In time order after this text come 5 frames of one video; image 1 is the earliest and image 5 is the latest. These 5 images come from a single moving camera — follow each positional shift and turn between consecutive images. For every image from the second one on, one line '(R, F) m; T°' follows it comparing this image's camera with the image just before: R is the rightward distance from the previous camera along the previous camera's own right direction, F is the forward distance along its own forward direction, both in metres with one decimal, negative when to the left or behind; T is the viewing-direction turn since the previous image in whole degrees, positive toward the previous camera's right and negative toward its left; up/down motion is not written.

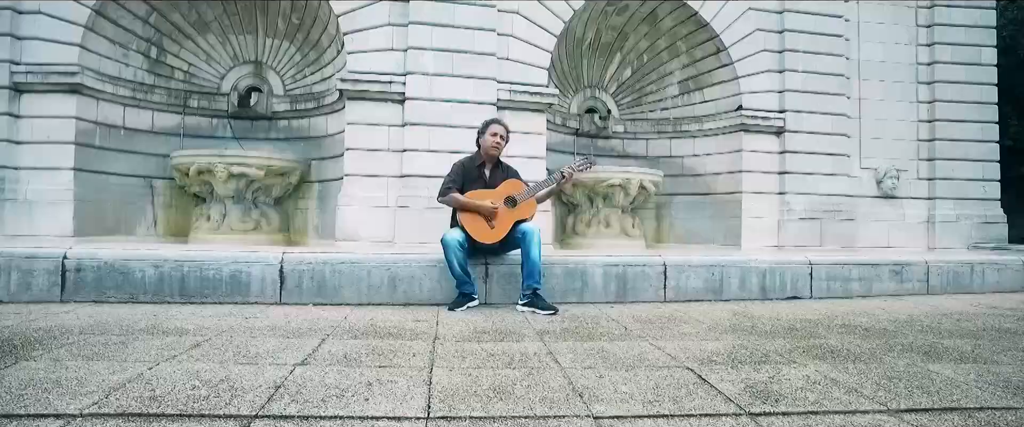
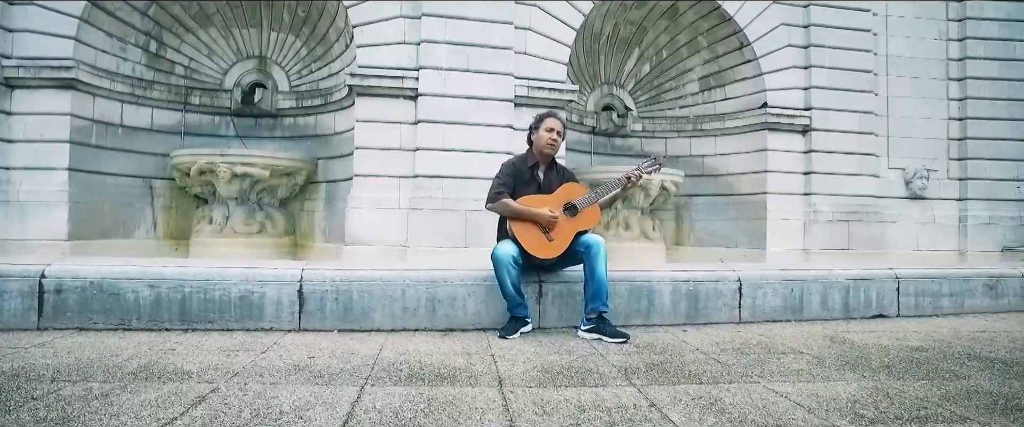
(-0.3, +0.5) m; 0°
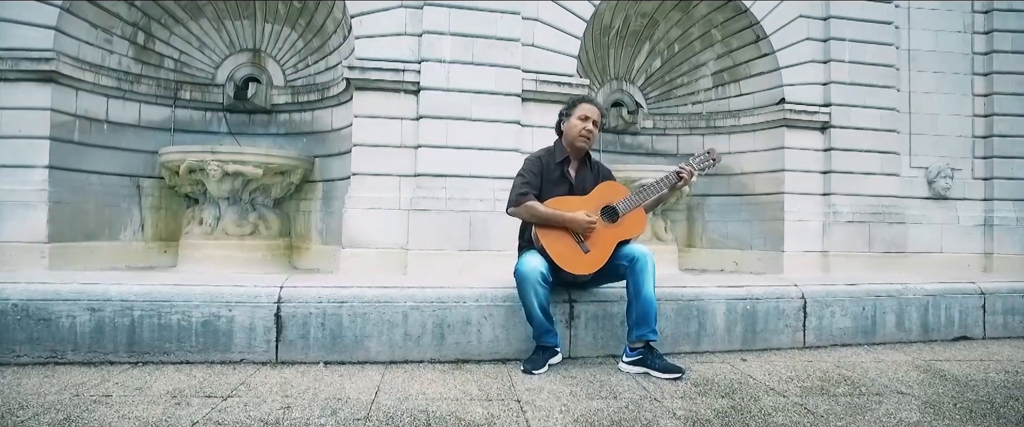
(-0.1, +0.5) m; 0°
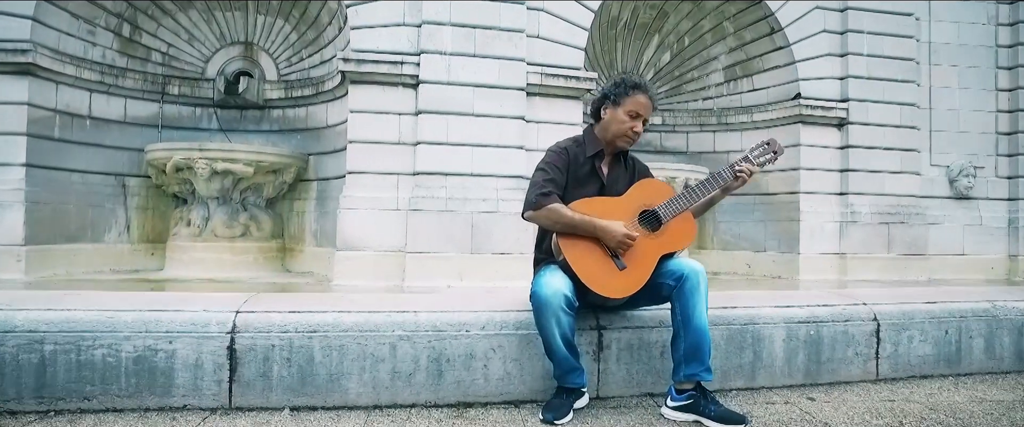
(0.0, +0.5) m; 0°
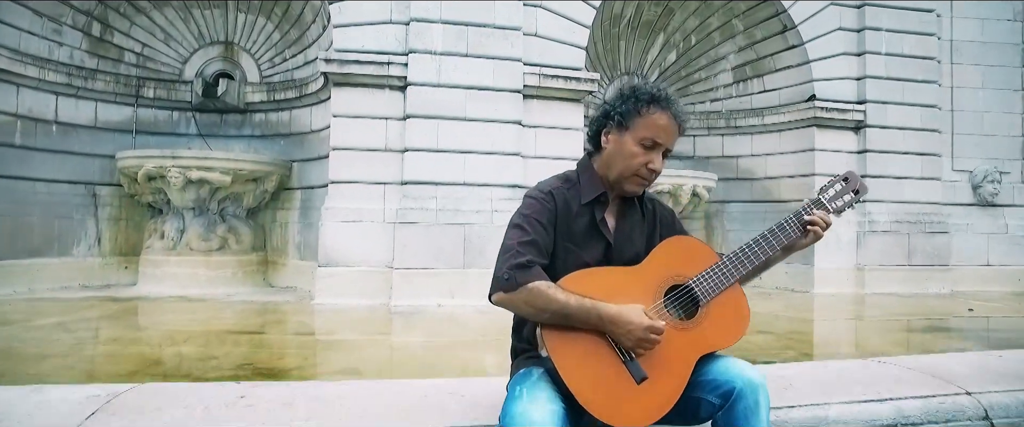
(+0.1, +0.6) m; 0°
